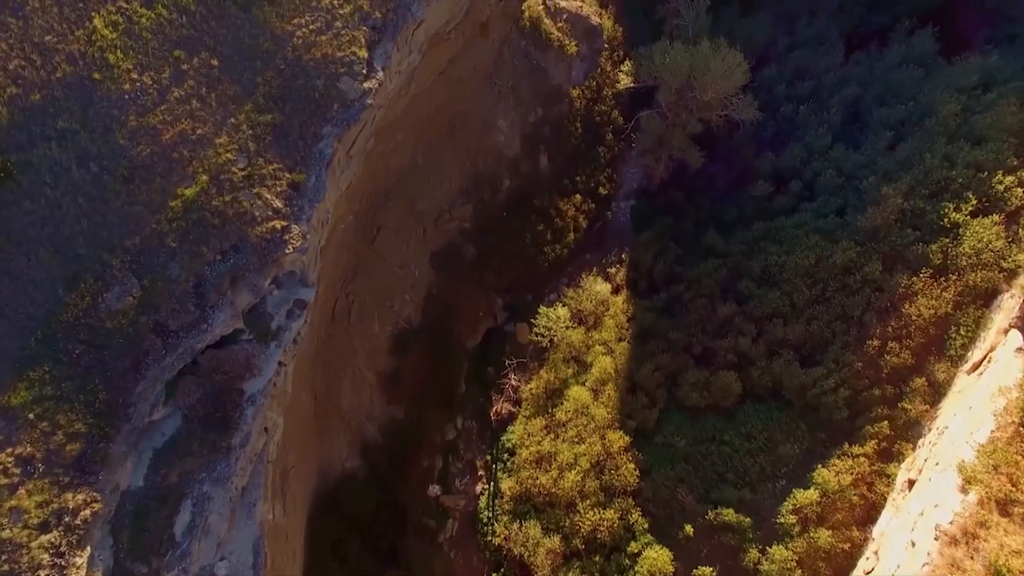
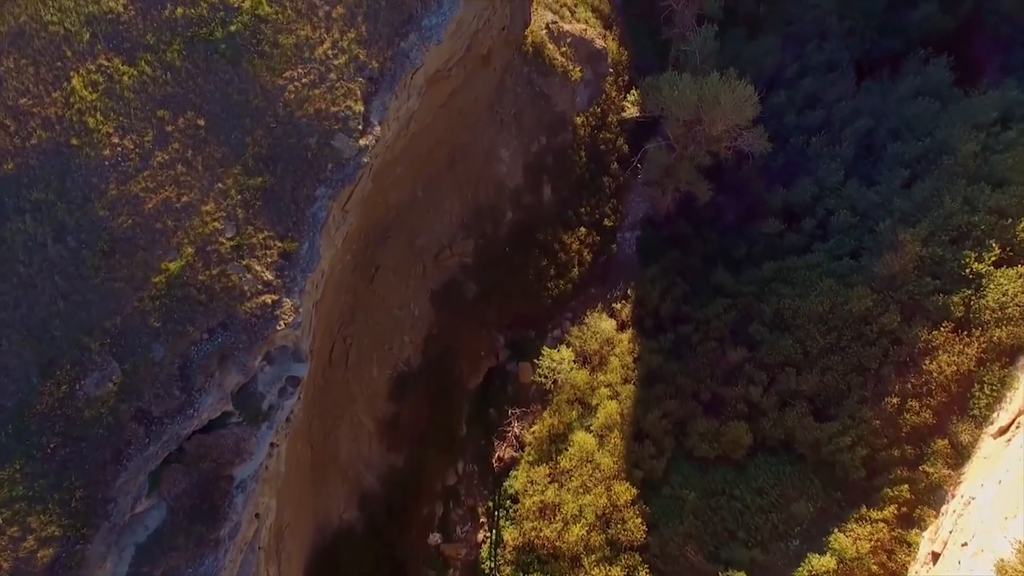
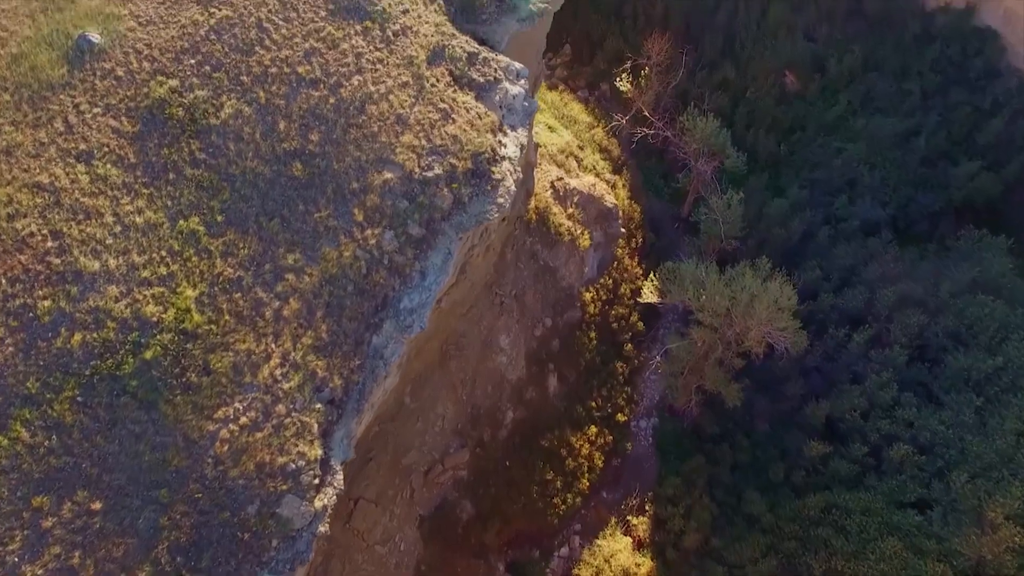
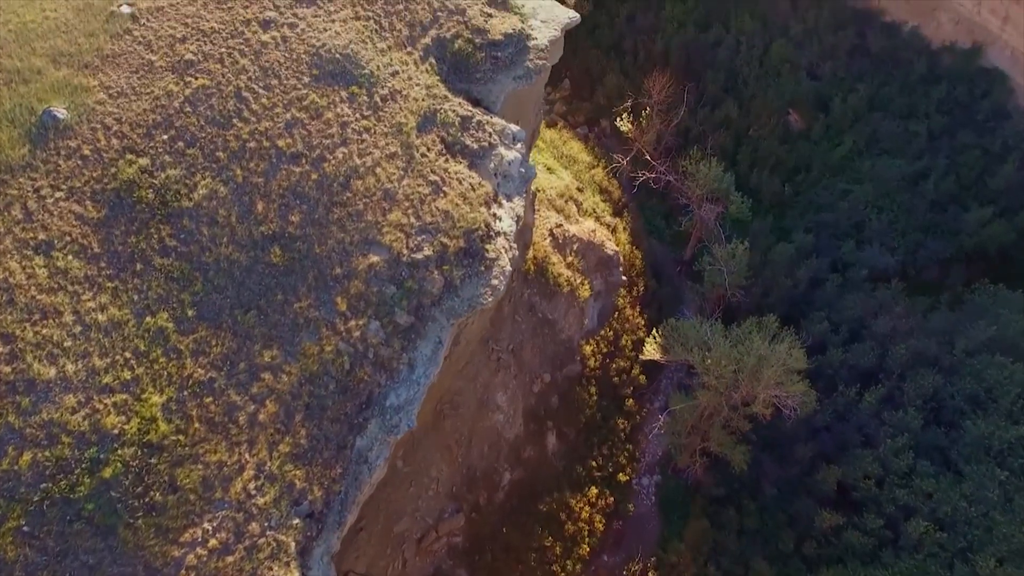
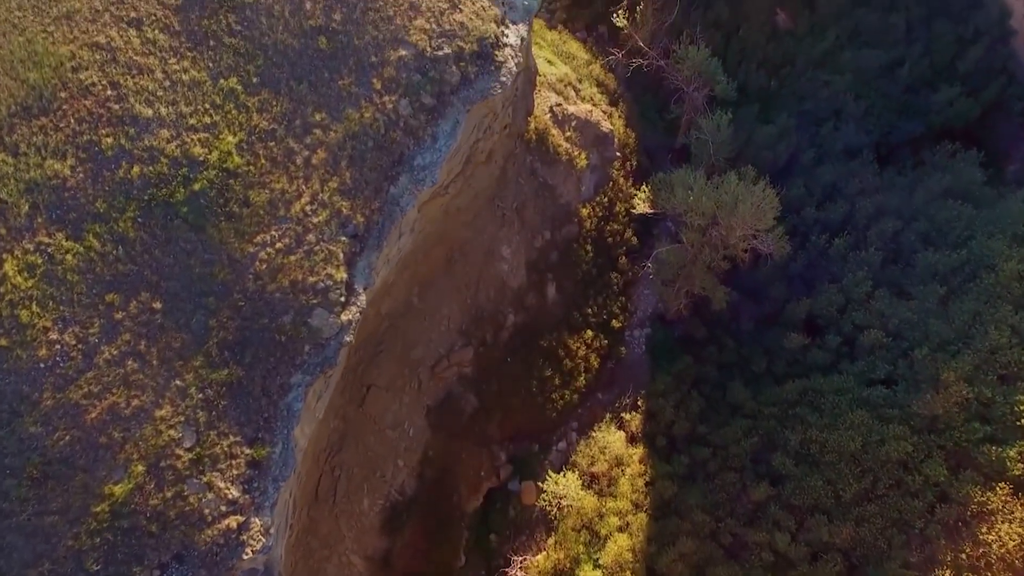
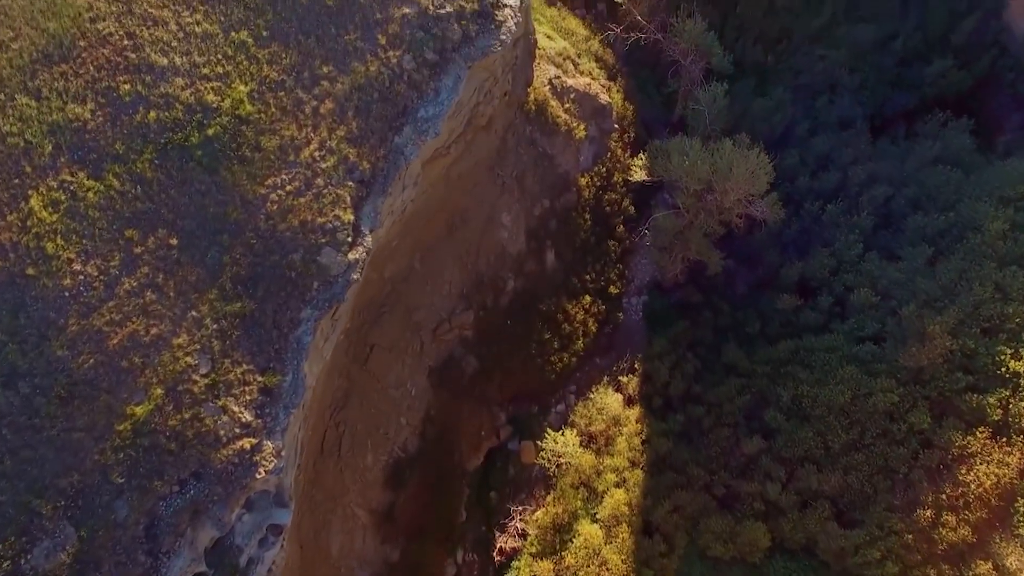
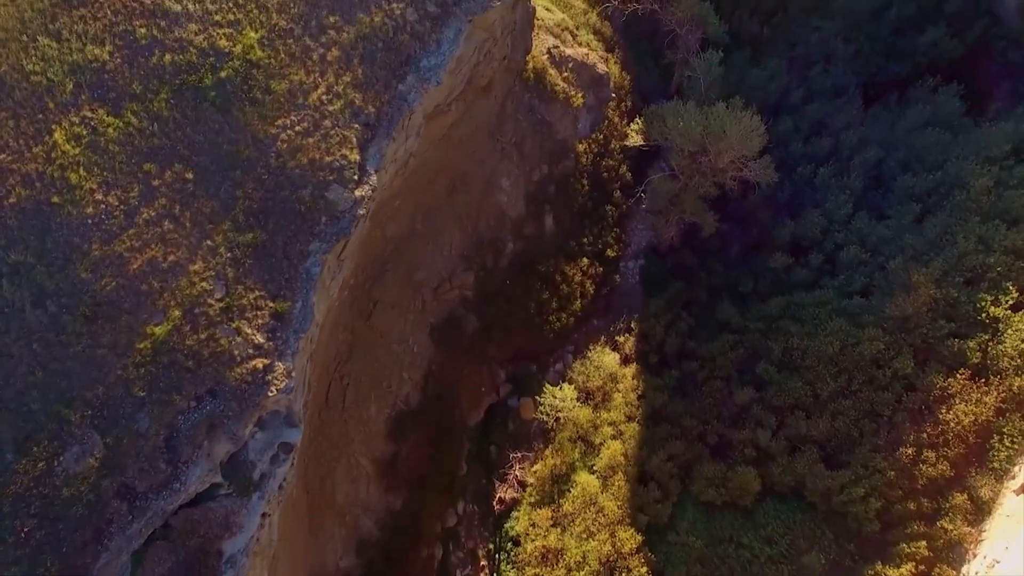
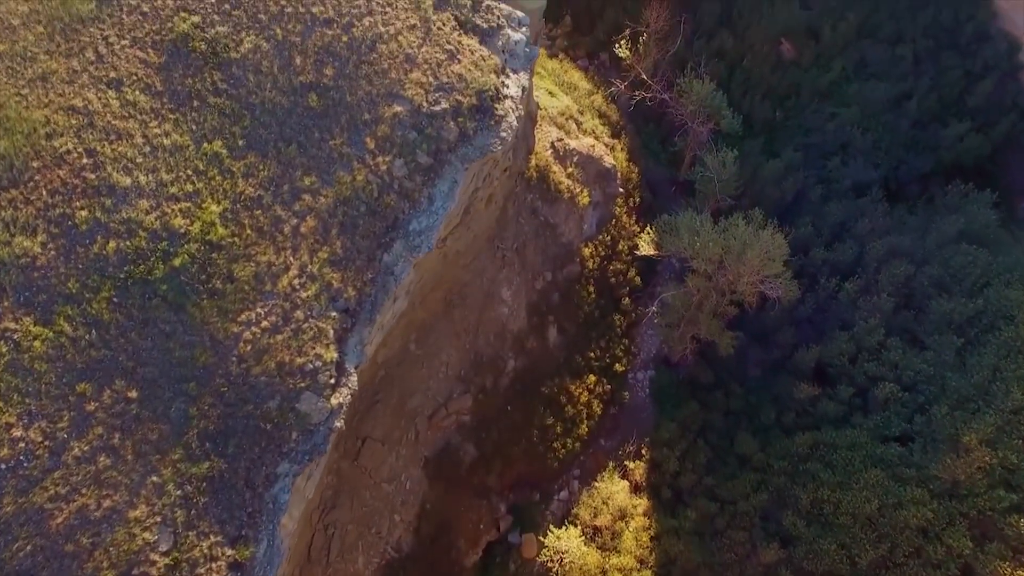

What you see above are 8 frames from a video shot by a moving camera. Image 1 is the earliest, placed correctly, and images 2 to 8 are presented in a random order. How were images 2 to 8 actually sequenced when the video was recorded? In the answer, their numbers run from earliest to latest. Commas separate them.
2, 7, 6, 5, 8, 3, 4
